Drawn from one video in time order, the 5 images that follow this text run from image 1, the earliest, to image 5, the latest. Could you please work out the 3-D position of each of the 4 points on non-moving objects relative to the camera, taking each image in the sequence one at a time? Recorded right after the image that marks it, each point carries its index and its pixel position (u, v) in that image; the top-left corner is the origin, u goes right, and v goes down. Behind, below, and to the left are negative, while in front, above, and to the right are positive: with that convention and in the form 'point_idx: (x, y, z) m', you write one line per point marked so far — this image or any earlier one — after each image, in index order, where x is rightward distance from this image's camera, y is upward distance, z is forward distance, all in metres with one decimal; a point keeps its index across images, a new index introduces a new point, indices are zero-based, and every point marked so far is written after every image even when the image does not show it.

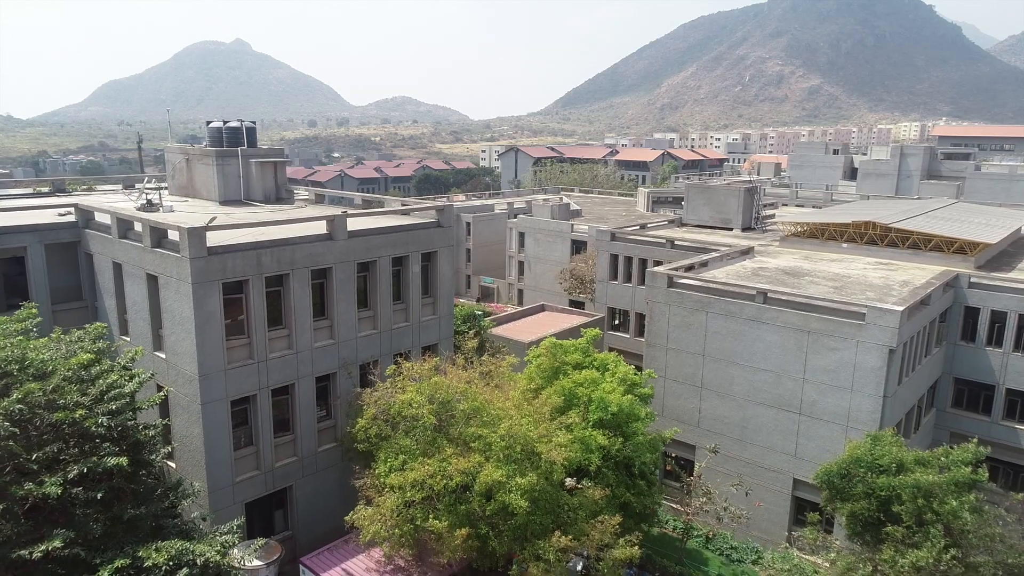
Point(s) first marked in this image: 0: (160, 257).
0: (-8.6, +0.8, +19.5) m
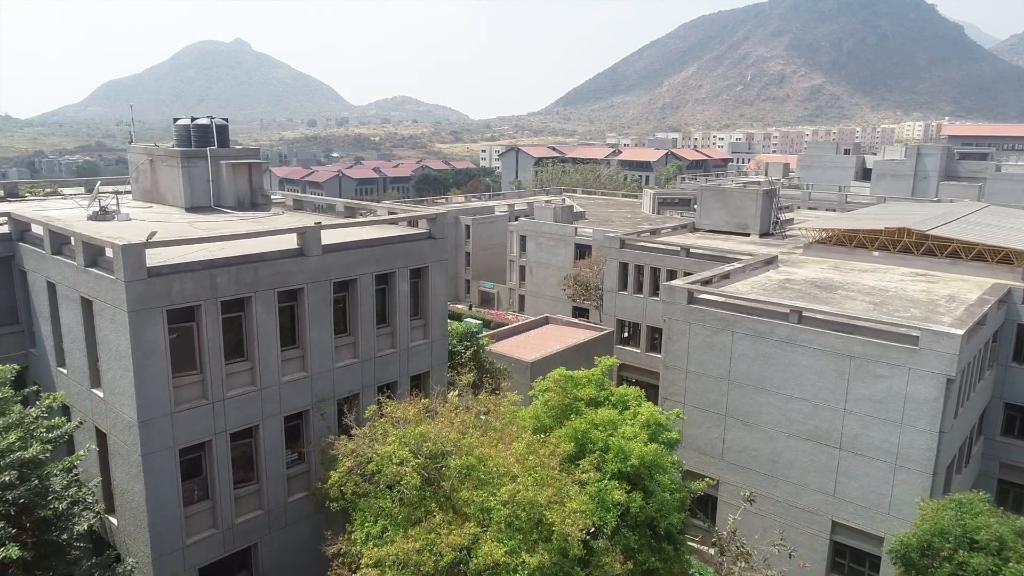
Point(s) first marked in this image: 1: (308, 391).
0: (-8.5, +0.2, +16.3) m
1: (-4.9, -2.5, +19.0) m
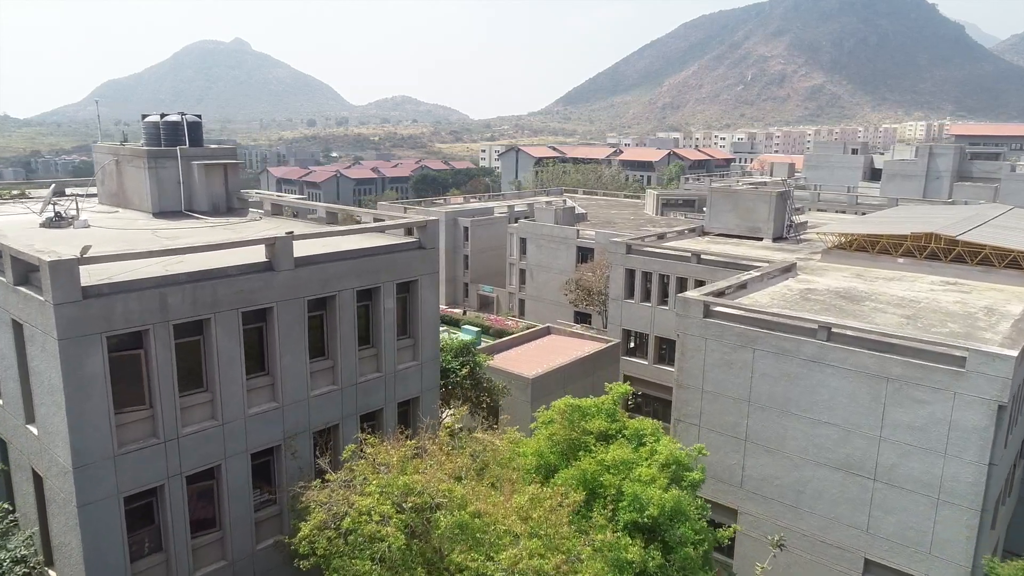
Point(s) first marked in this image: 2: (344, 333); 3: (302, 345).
0: (-8.6, -0.2, +14.0) m
1: (-4.9, -2.8, +16.7) m
2: (-3.7, -1.0, +17.7) m
3: (-4.4, -1.2, +16.9) m
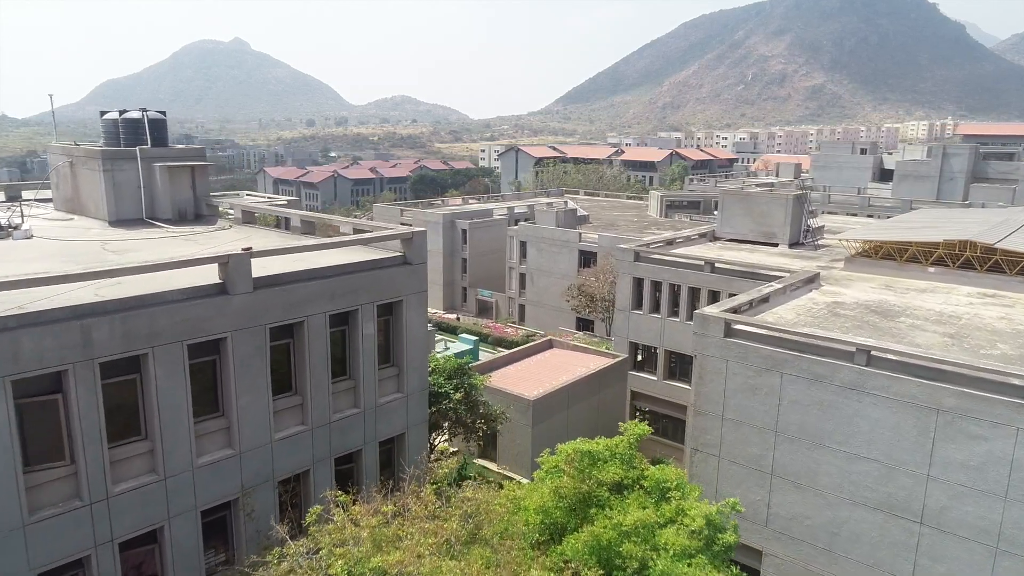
0: (-8.6, -0.6, +11.5) m
1: (-4.9, -3.3, +14.2) m
2: (-3.8, -1.4, +15.2) m
3: (-4.5, -1.7, +14.4) m
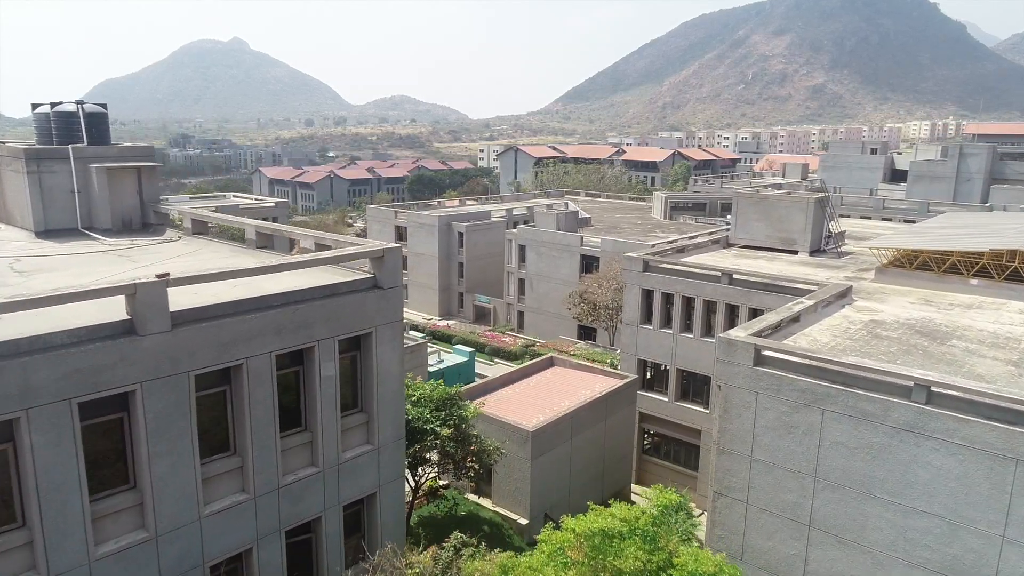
0: (-8.7, -1.1, +8.4) m
1: (-5.0, -3.8, +11.1) m
2: (-3.8, -1.9, +12.1) m
3: (-4.6, -2.2, +11.3) m
